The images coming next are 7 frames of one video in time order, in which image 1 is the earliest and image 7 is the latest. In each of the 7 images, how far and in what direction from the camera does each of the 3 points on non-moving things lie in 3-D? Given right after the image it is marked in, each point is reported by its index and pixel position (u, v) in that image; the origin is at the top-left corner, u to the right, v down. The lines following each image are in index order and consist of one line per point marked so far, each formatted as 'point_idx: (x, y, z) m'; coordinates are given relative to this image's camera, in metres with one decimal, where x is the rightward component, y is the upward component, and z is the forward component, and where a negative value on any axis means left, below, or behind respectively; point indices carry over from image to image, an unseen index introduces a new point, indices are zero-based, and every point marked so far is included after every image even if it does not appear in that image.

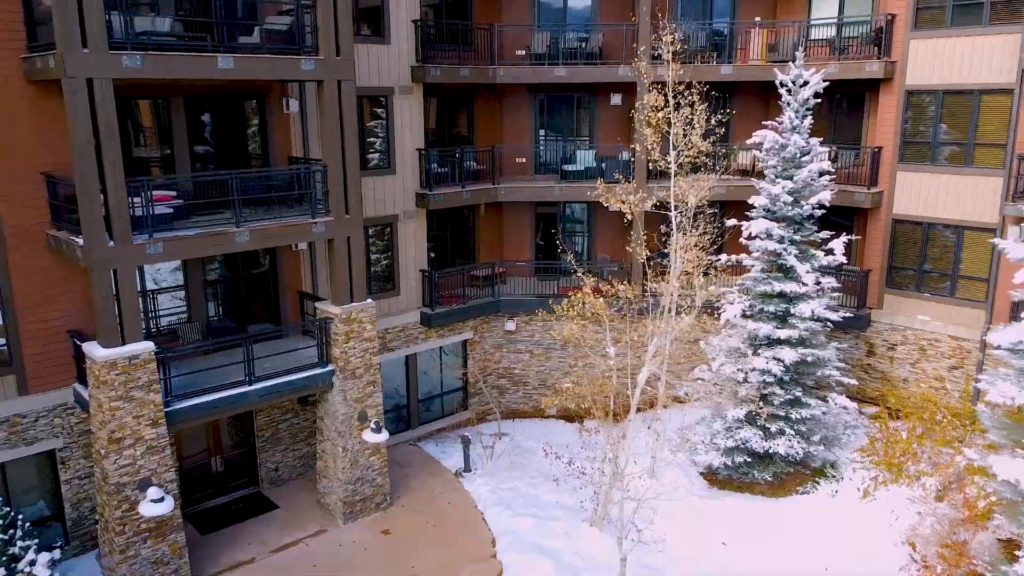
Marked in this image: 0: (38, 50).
0: (-5.2, +2.6, +8.9) m
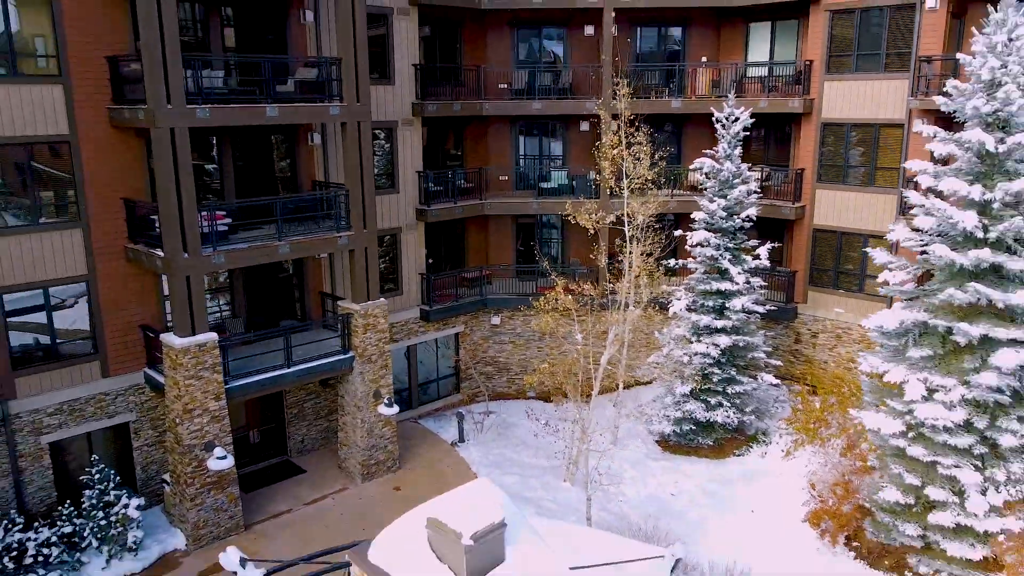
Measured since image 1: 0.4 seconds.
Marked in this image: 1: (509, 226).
0: (-5.4, +2.6, +11.3) m
1: (-0.1, +1.3, +17.2) m
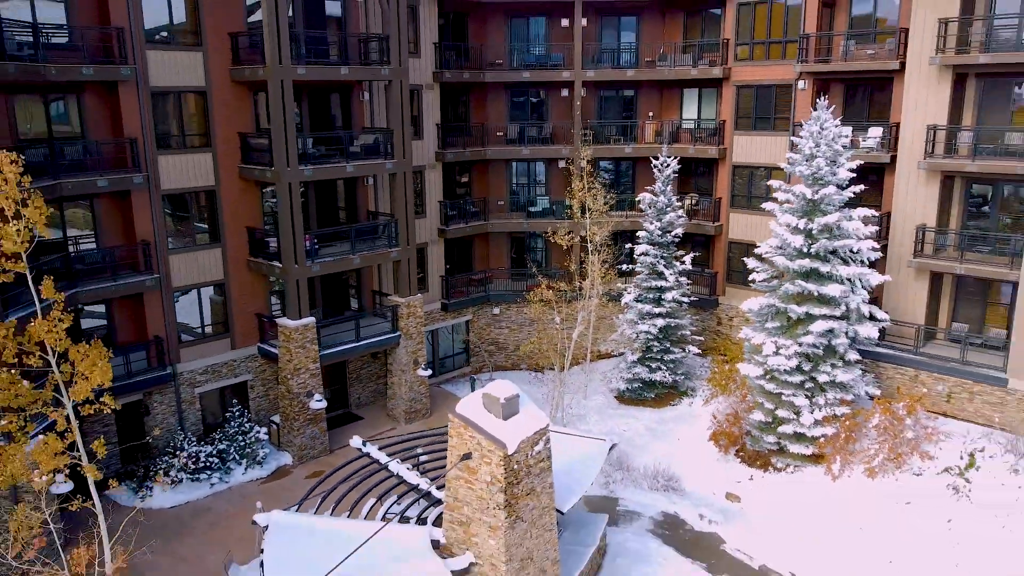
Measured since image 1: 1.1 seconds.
0: (-5.4, +2.6, +16.9) m
1: (-0.2, +1.3, +22.9) m
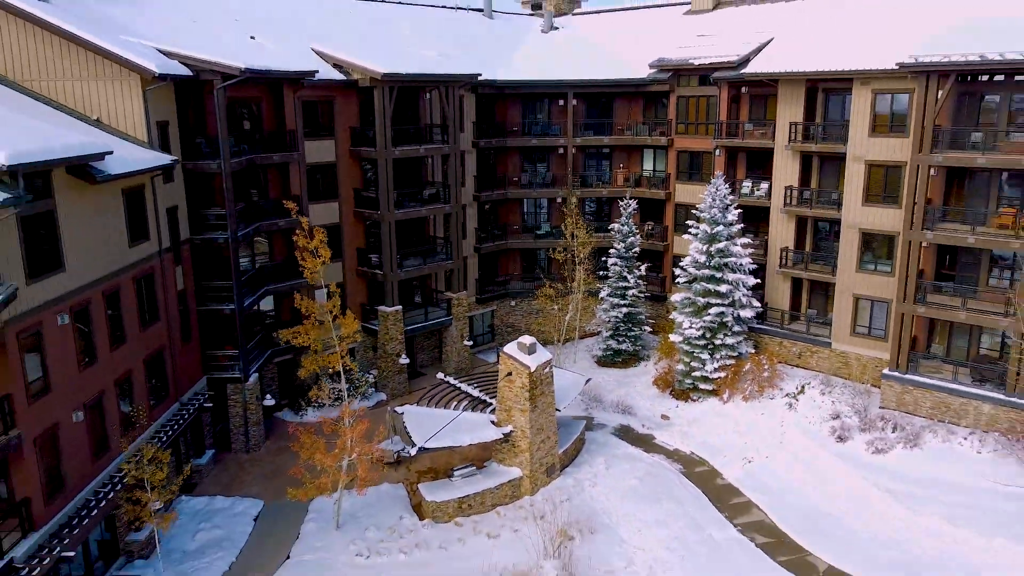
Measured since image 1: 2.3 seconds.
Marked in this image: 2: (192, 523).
0: (-4.9, +2.6, +26.7) m
1: (+0.3, +1.3, +32.7) m
2: (-7.4, -5.5, +19.1) m
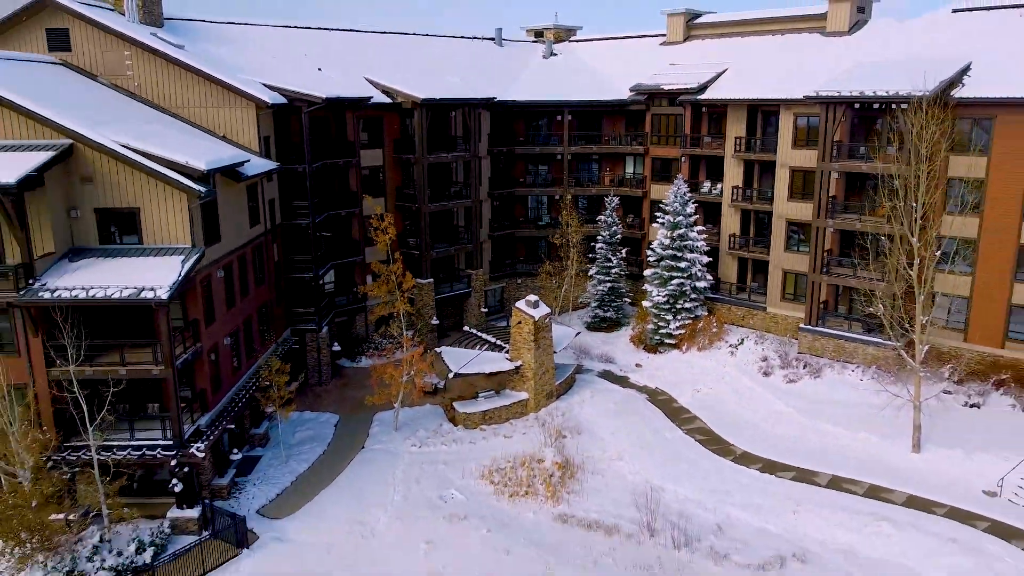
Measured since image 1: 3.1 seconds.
0: (-4.5, +3.6, +34.2) m
1: (+0.6, +2.3, +40.2) m
2: (-7.0, -4.5, +26.5) m
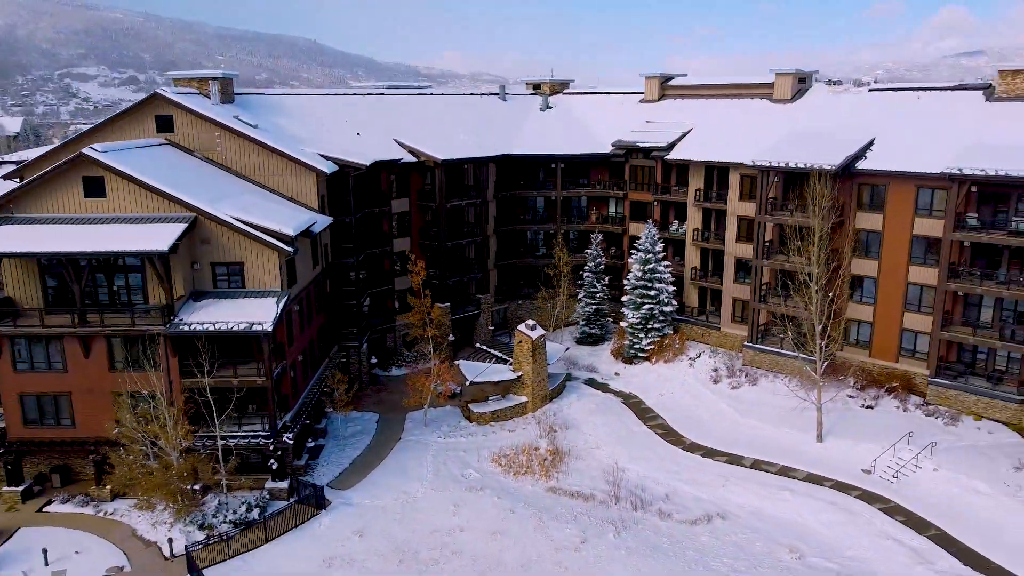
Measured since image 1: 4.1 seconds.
0: (-4.4, +2.4, +41.8) m
1: (+0.7, +1.1, +47.8) m
2: (-6.9, -5.6, +34.2) m
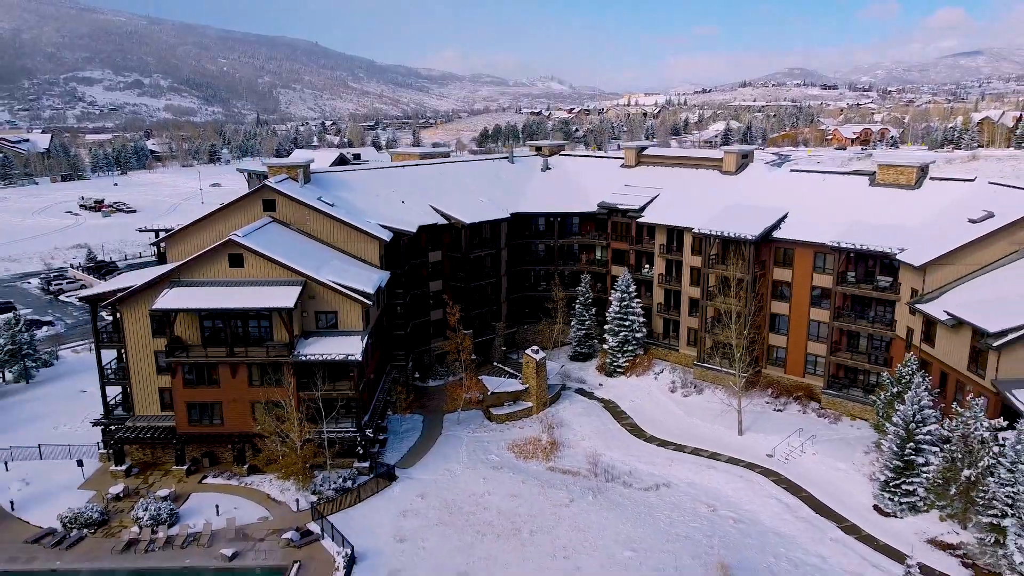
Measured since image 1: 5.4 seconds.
0: (-3.9, +0.4, +54.5) m
1: (+1.3, -0.9, +60.5) m
2: (-6.4, -7.7, +46.9) m
